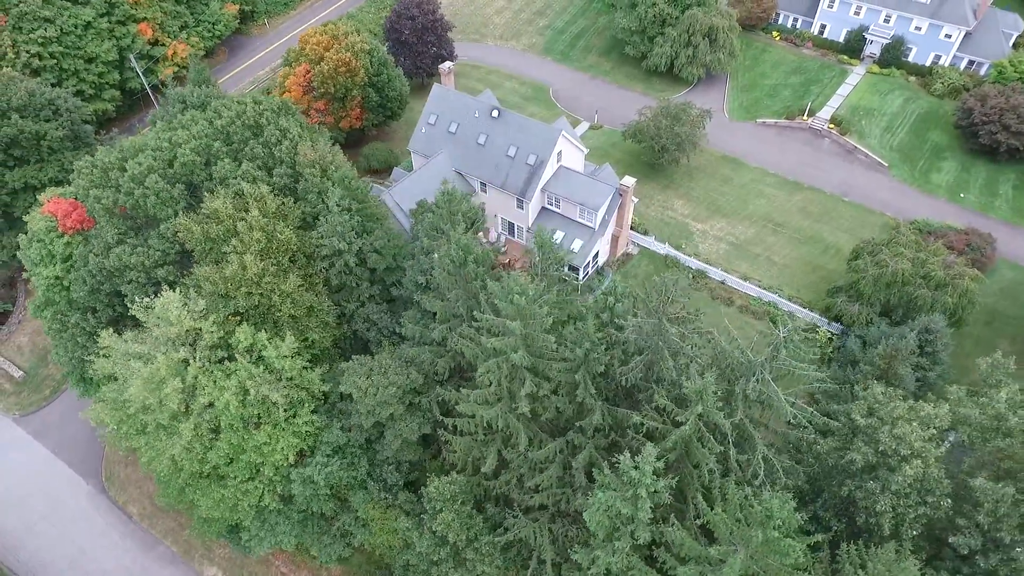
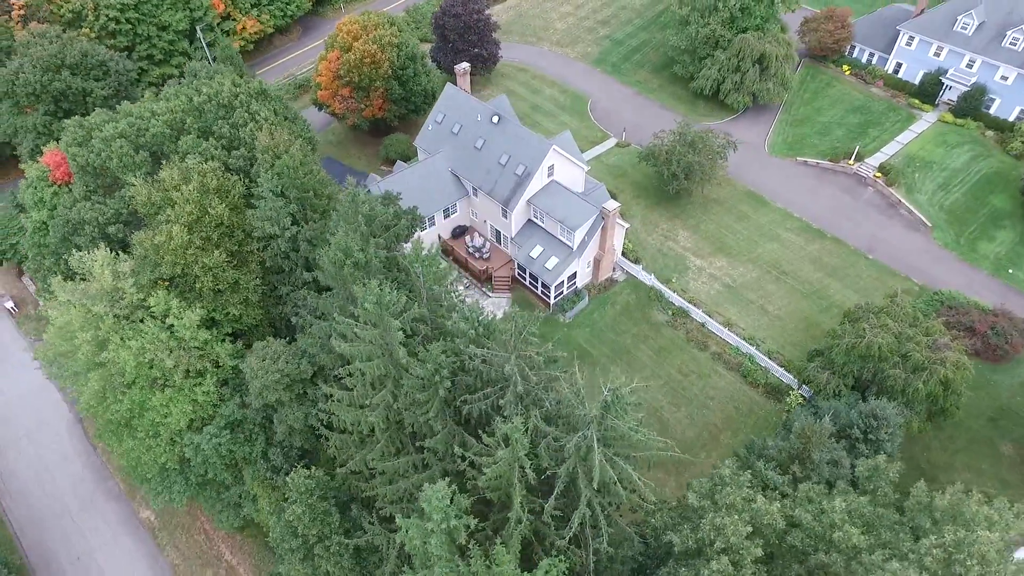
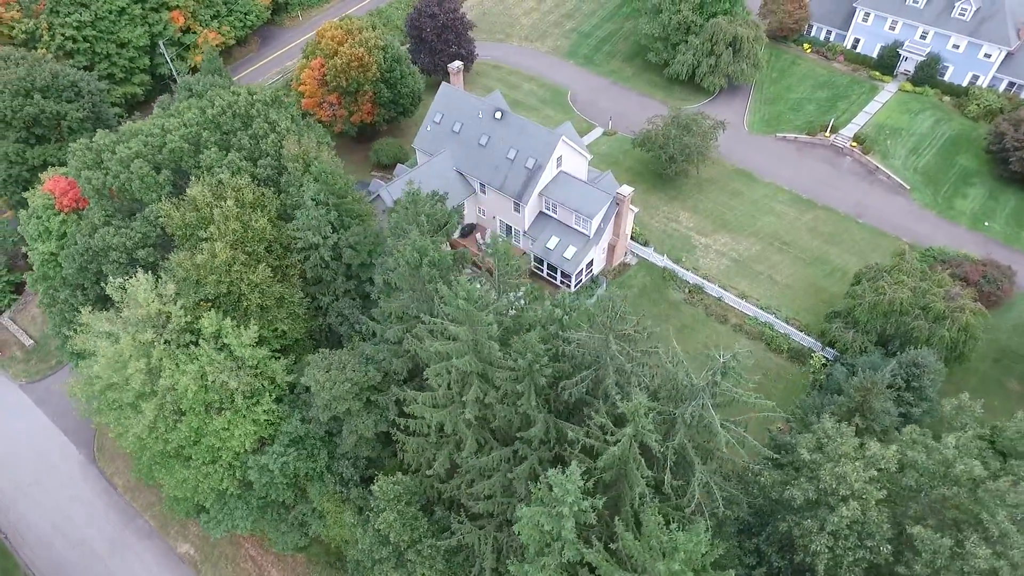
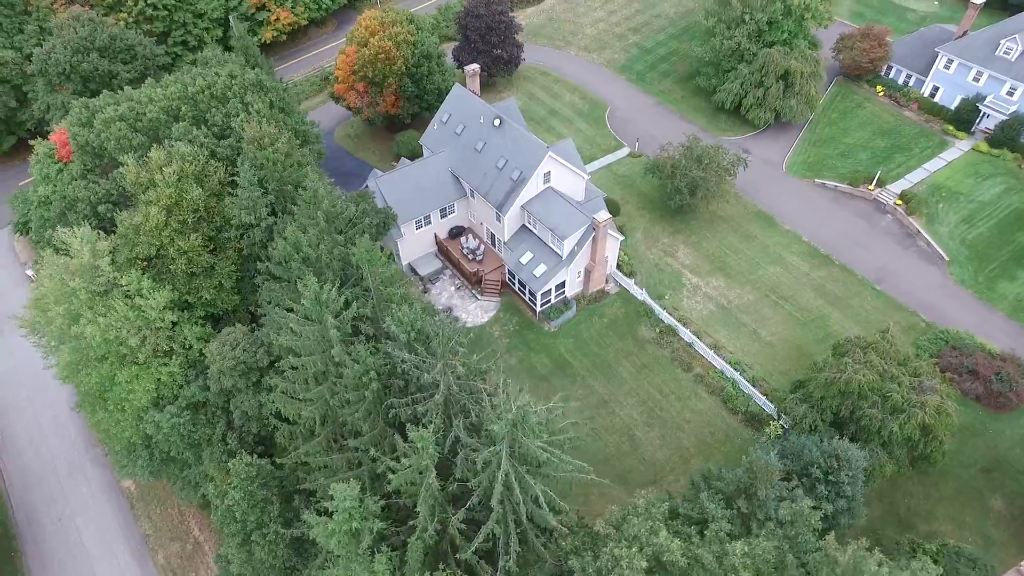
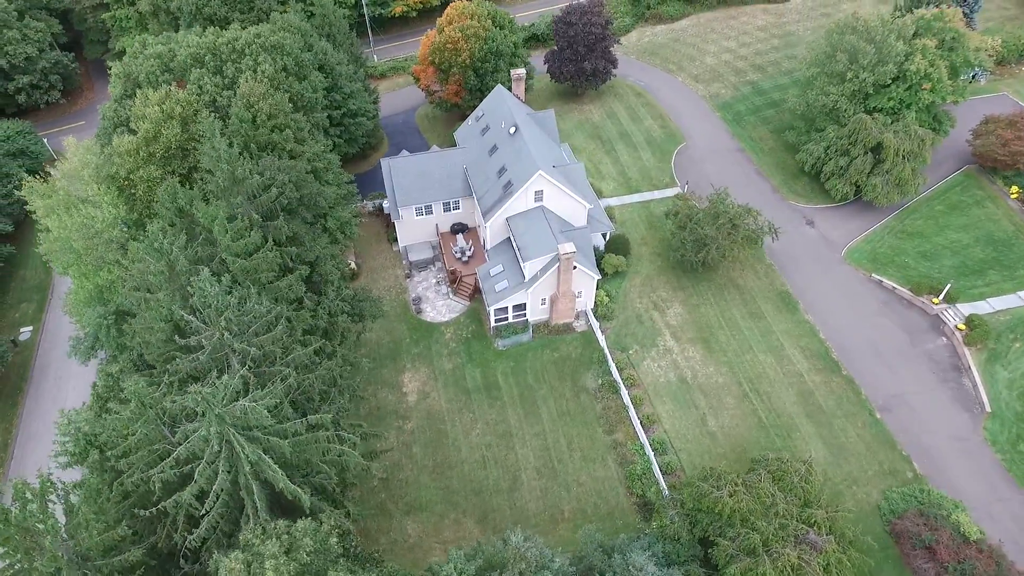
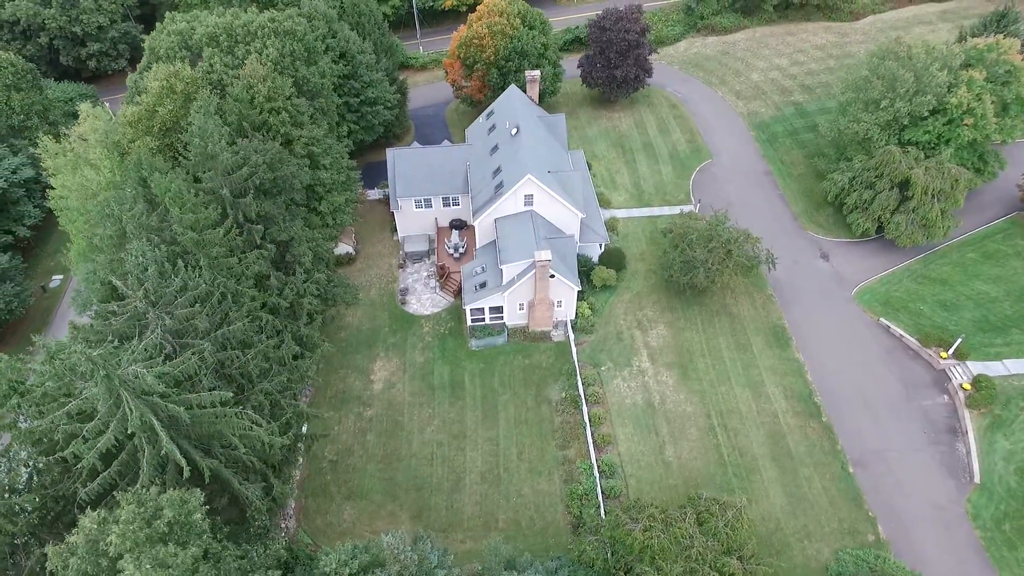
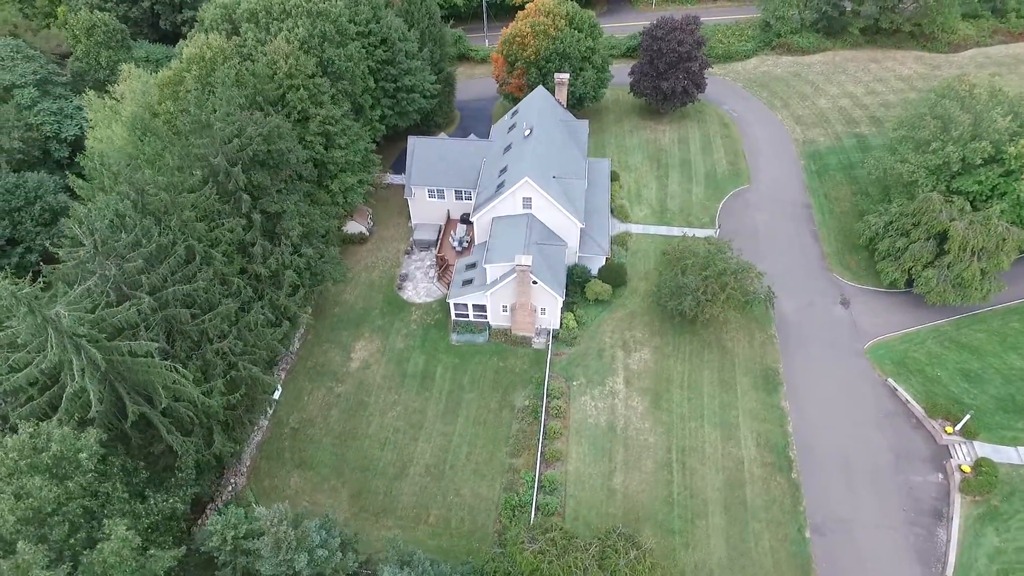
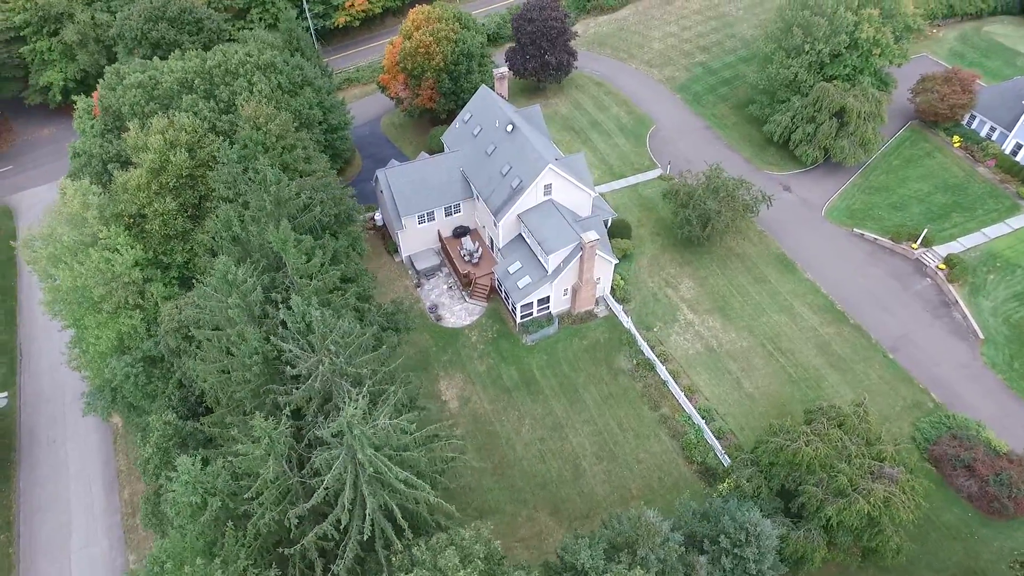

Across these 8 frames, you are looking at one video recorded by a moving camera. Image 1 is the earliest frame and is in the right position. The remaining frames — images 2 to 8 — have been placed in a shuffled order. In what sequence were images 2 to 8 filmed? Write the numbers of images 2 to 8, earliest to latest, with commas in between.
3, 2, 4, 8, 5, 6, 7
